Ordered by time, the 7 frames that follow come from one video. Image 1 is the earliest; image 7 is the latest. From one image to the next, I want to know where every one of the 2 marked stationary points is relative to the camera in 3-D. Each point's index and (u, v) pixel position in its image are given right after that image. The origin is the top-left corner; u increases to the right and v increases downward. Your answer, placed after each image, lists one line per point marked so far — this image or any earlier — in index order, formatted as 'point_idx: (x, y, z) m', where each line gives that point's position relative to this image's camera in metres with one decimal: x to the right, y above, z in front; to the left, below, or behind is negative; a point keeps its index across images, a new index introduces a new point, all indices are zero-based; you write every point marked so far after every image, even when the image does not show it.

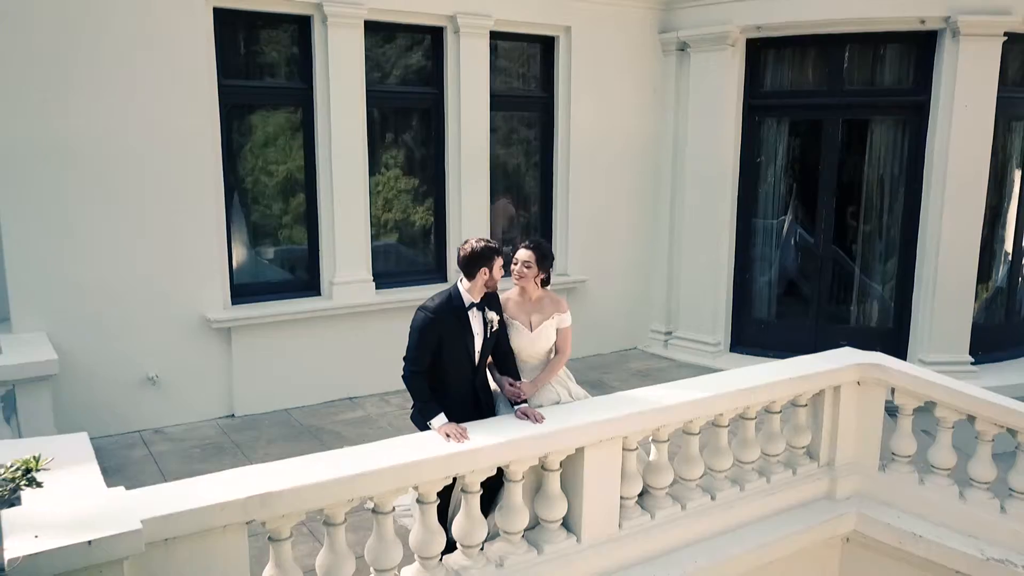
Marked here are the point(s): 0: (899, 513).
0: (+1.5, -0.8, +4.5) m
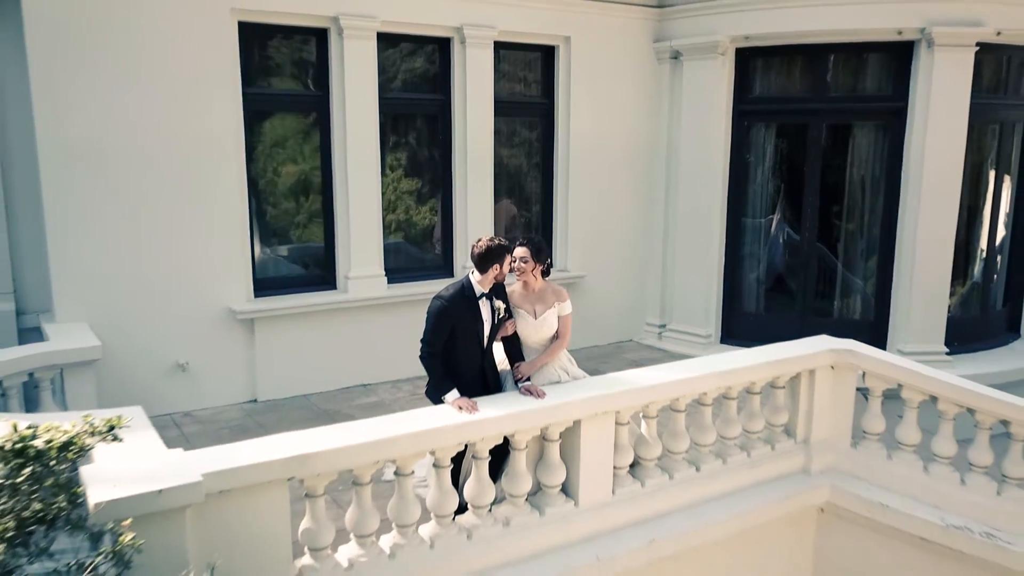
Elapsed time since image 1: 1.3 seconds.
0: (+1.5, -0.8, +4.9) m
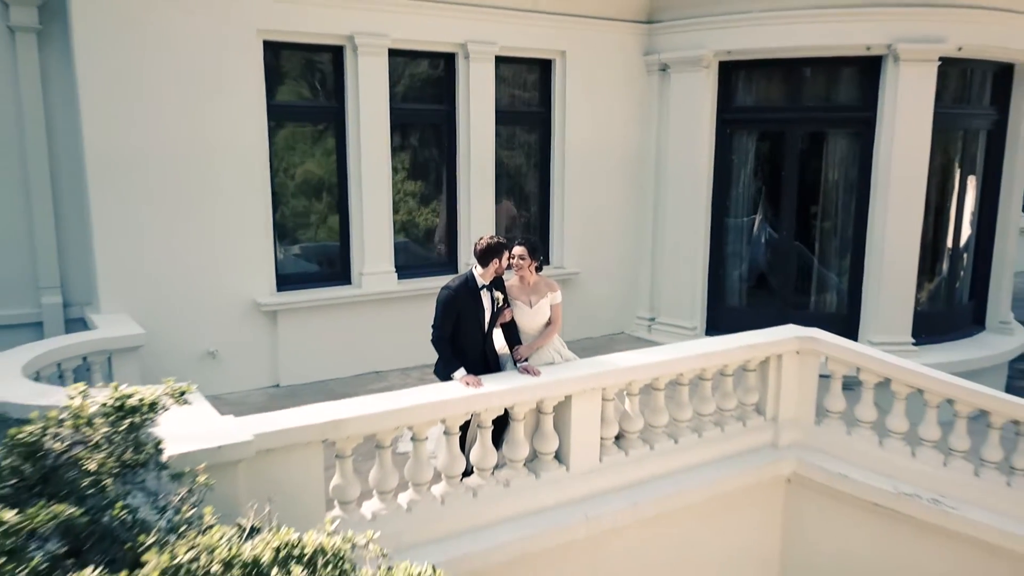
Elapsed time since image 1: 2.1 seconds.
0: (+1.5, -0.8, +5.5) m
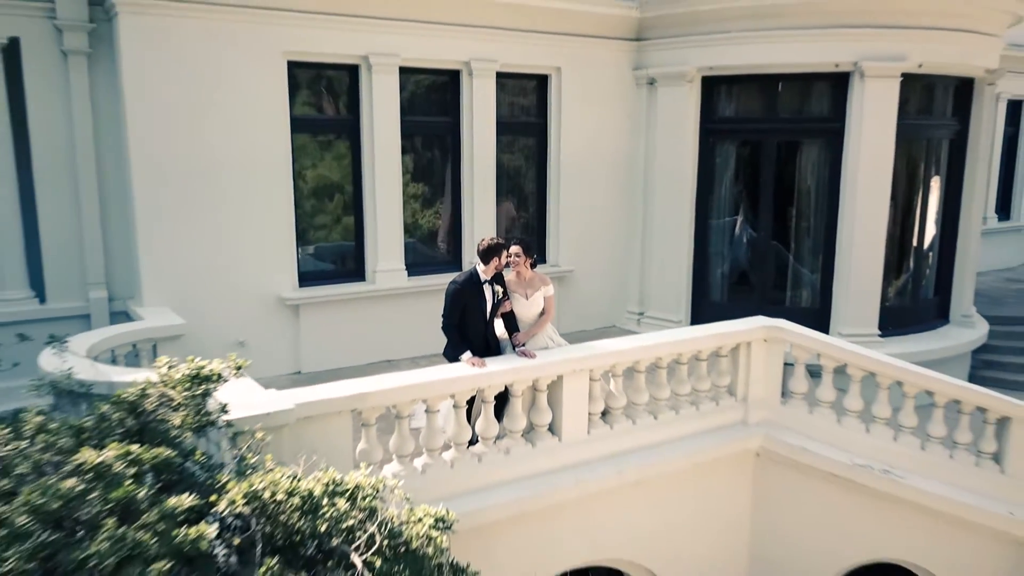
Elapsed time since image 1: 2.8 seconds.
0: (+1.5, -0.8, +6.2) m
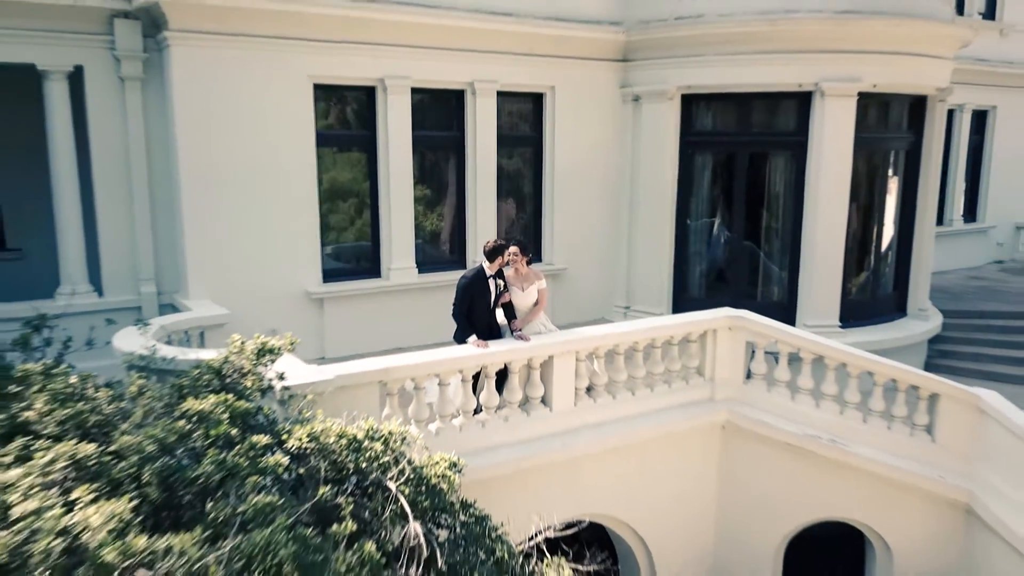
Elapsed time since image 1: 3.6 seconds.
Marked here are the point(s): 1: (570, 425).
0: (+1.5, -0.7, +7.1) m
1: (+0.3, -0.7, +6.3) m
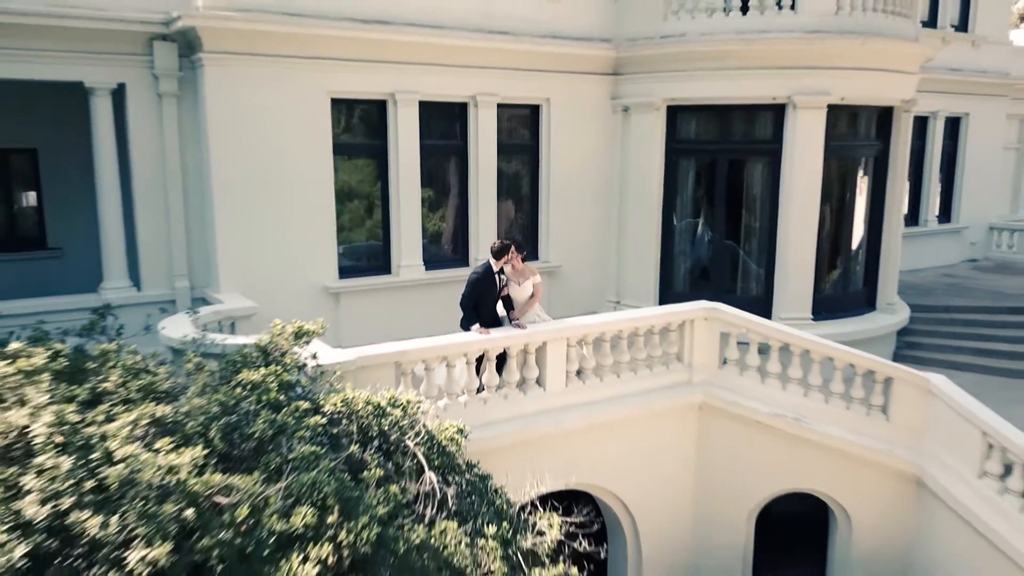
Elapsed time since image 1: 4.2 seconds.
0: (+1.5, -0.7, +7.9) m
1: (+0.3, -0.7, +7.1) m
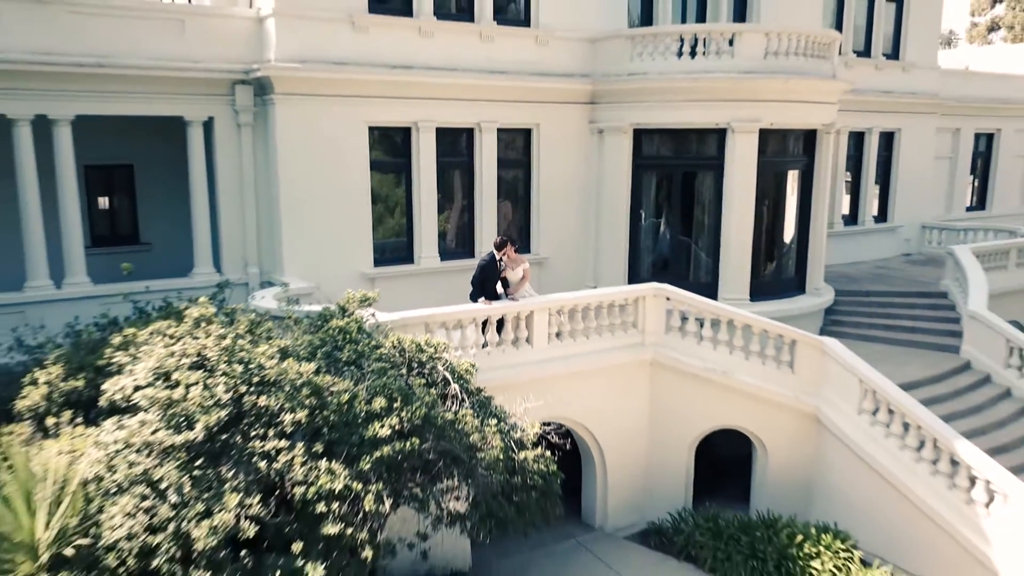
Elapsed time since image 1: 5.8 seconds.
0: (+1.4, -0.6, +10.5) m
1: (+0.3, -0.6, +9.6) m
